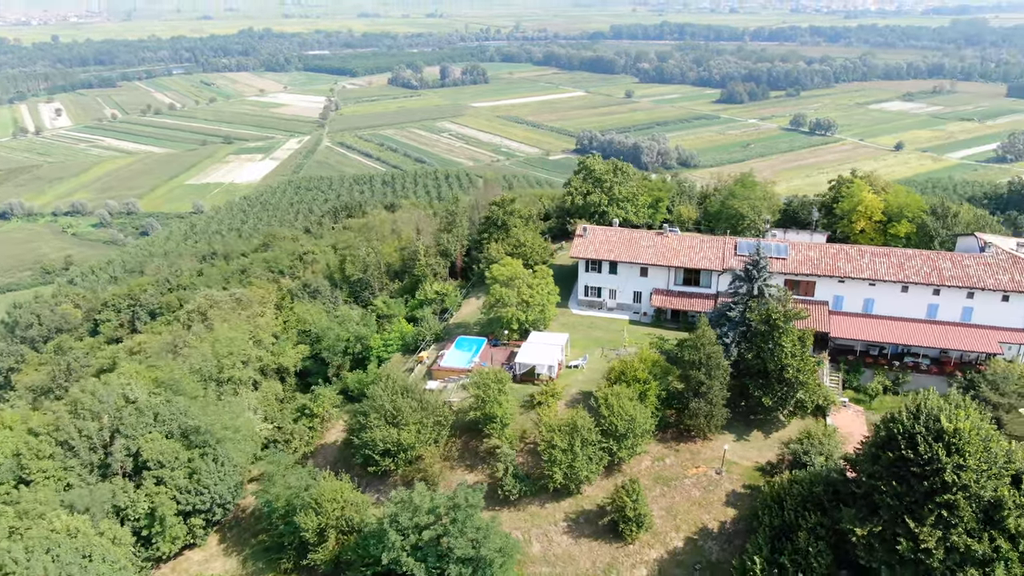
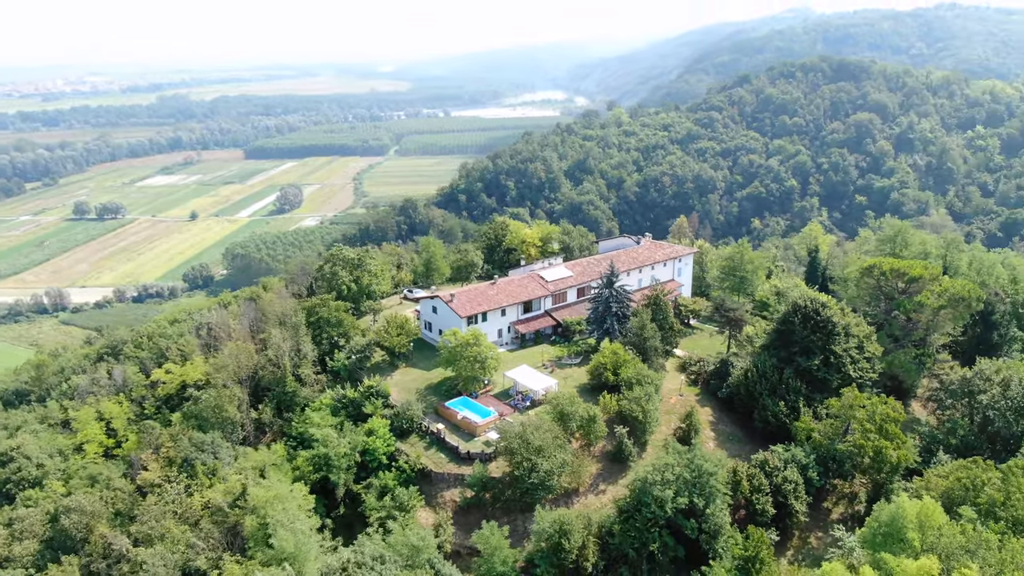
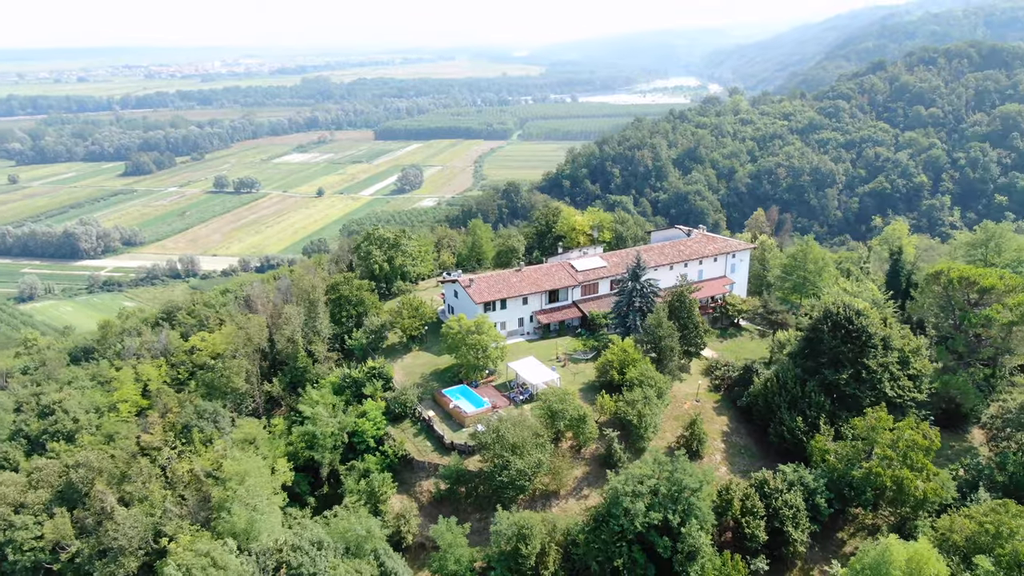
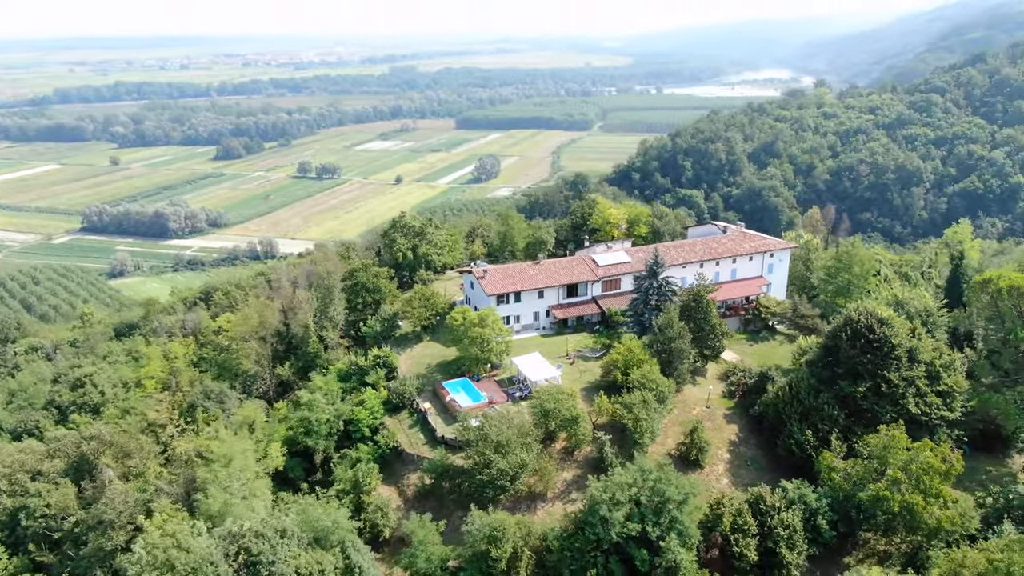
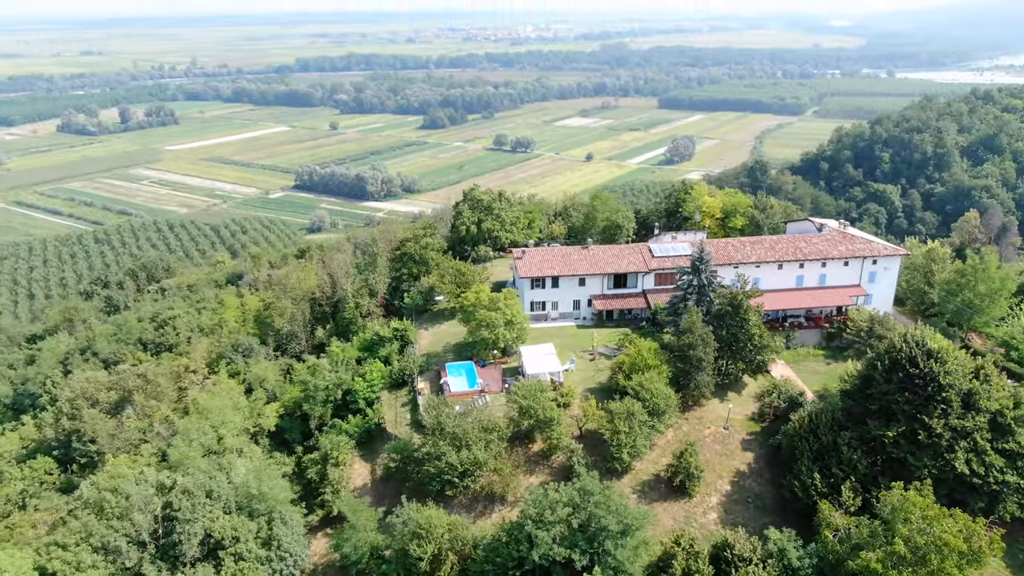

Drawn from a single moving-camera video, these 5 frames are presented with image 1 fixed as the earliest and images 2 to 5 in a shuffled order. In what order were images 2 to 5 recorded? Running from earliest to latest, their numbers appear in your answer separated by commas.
5, 4, 3, 2
